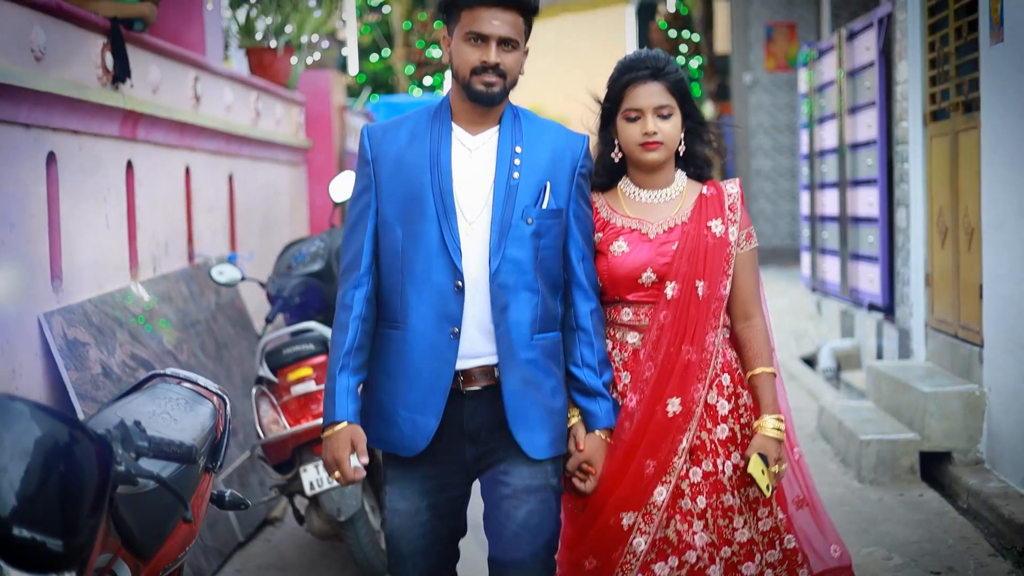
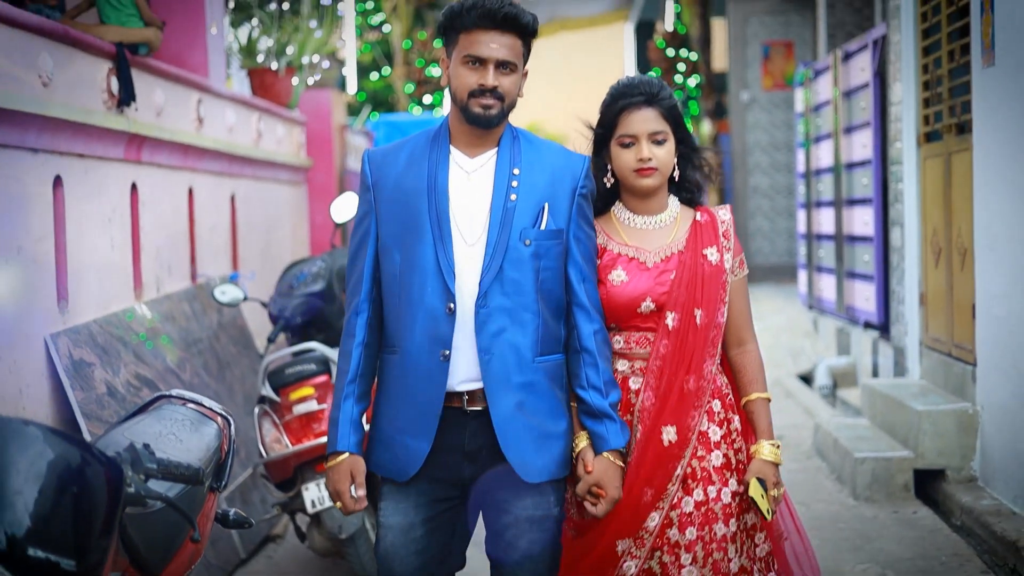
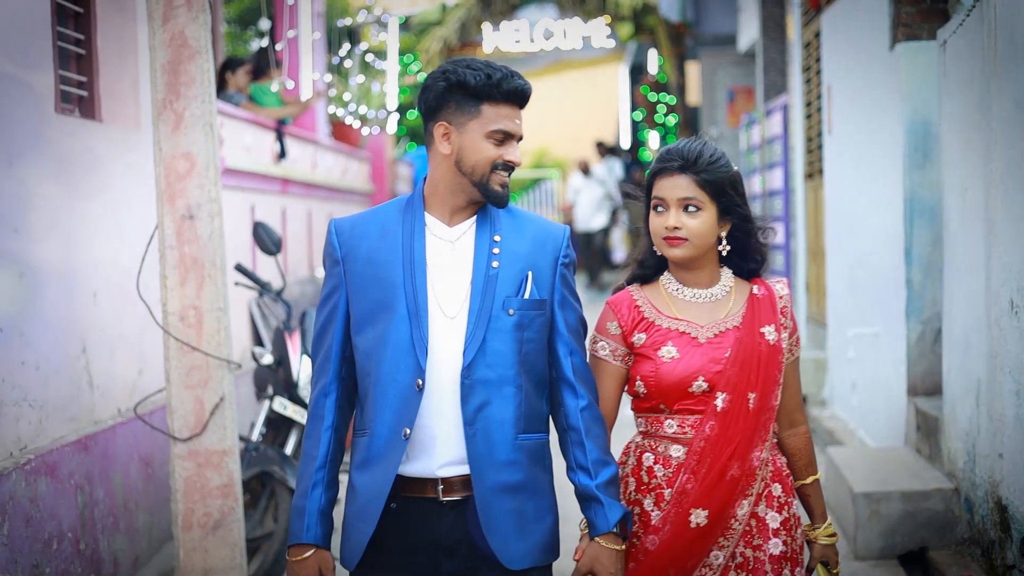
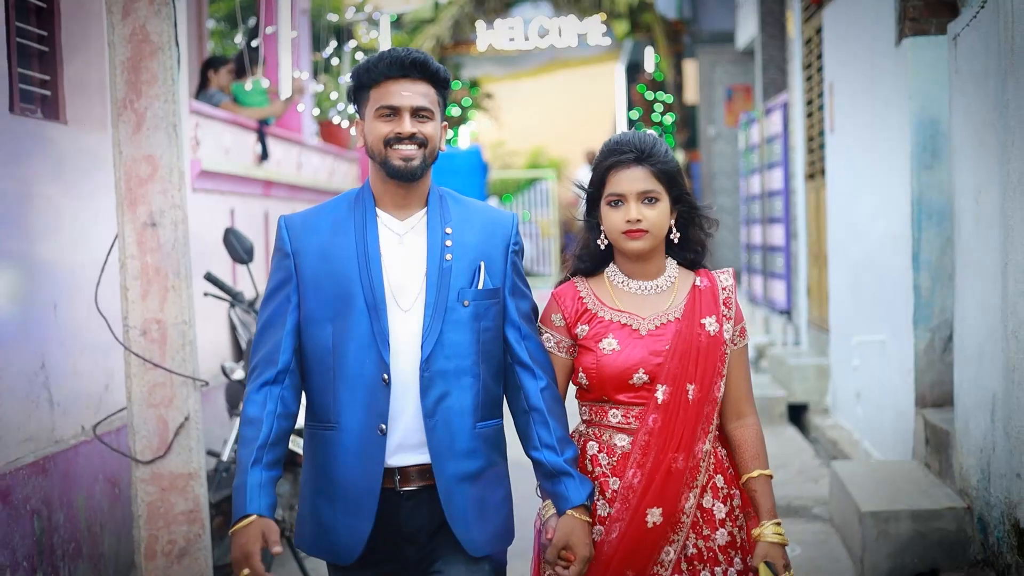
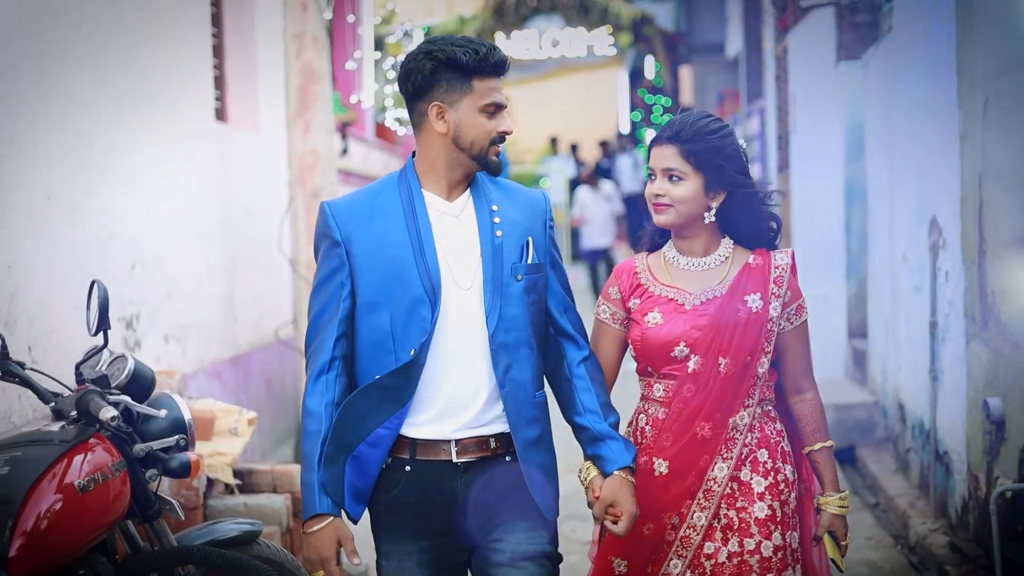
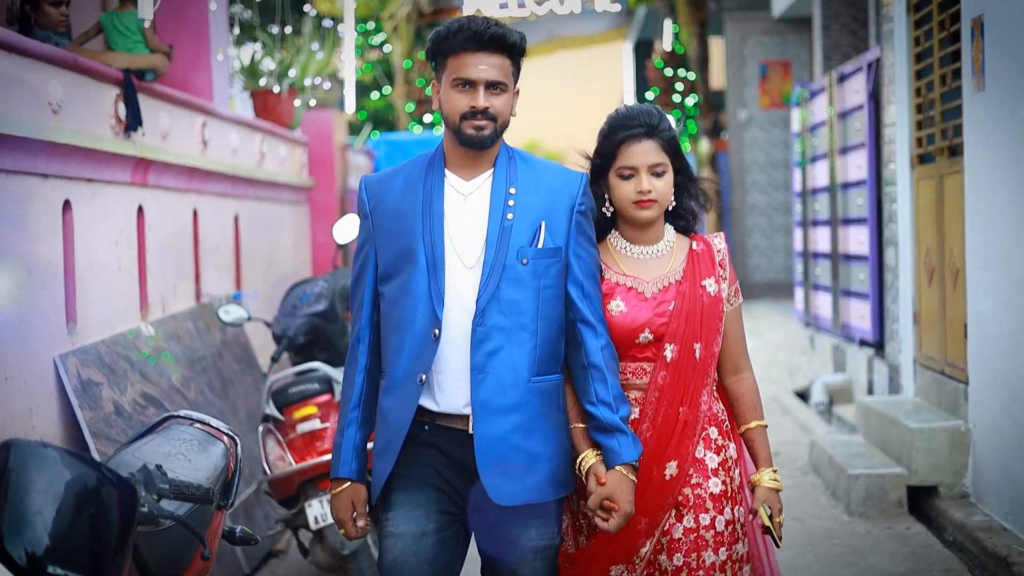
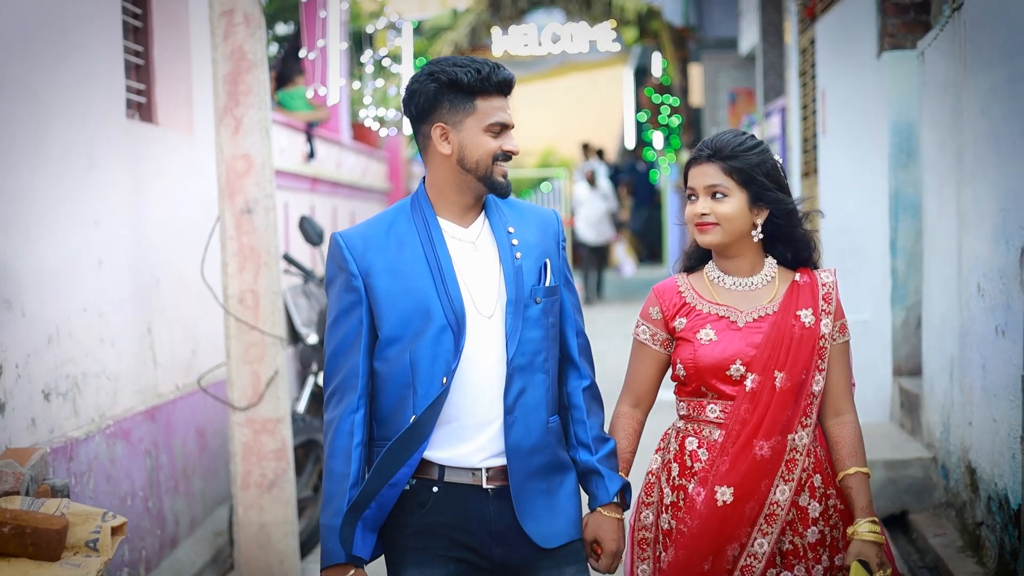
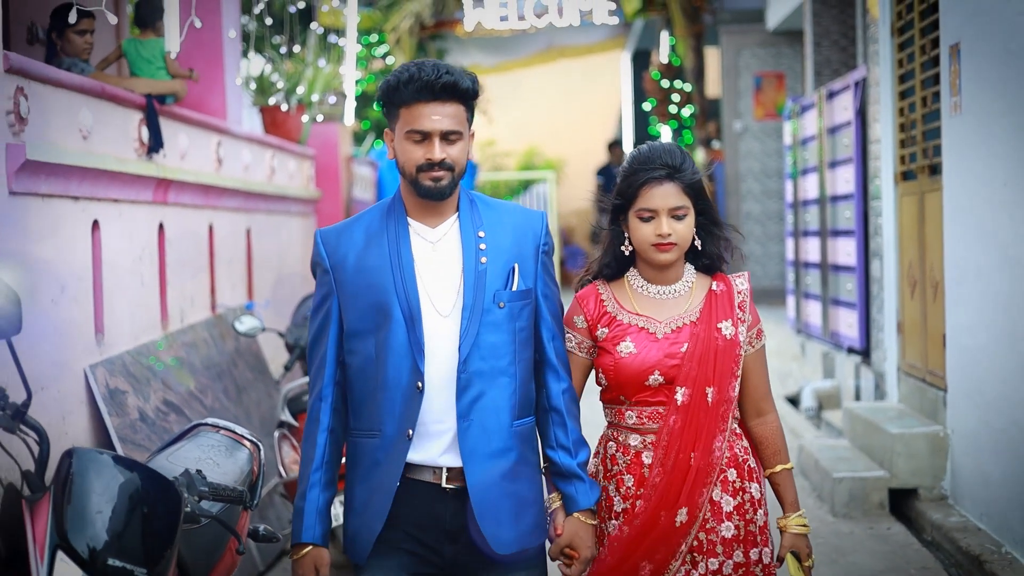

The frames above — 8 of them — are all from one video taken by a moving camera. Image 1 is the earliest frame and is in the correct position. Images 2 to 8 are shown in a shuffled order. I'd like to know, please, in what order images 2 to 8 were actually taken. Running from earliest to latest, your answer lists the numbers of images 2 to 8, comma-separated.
2, 6, 8, 4, 3, 7, 5
